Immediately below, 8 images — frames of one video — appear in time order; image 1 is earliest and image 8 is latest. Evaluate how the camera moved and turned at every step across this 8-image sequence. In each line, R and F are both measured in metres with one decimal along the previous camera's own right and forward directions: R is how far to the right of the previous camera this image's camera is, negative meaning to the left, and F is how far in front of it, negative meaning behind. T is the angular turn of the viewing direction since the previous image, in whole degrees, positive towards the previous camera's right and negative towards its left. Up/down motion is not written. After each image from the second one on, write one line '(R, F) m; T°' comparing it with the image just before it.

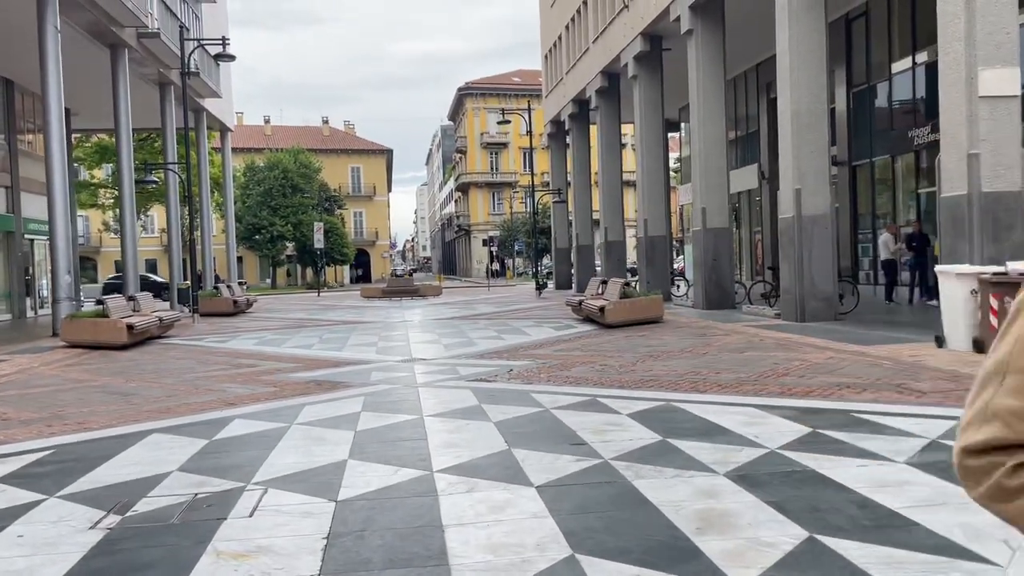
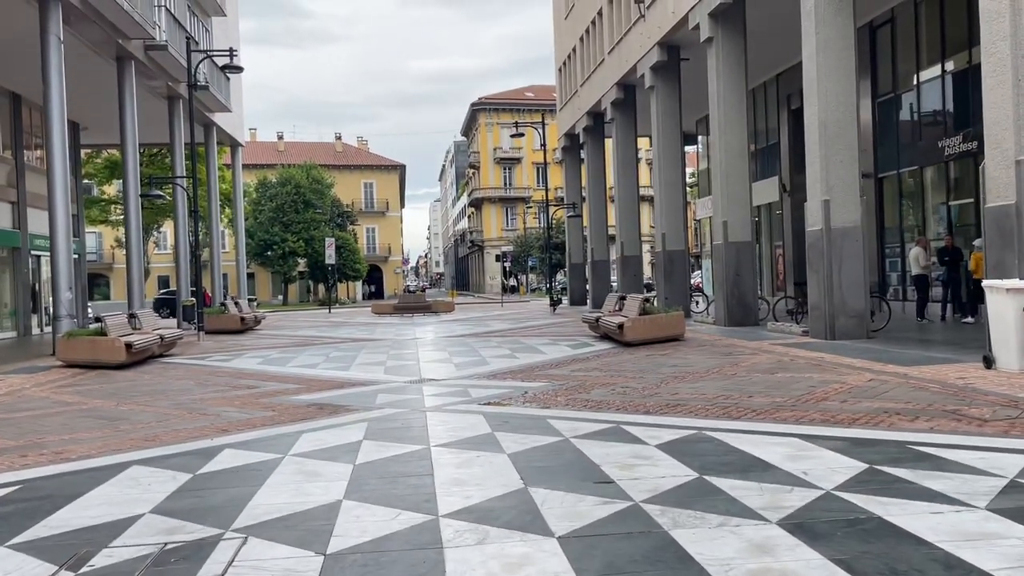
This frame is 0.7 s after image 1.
(0.0, +0.7) m; -1°
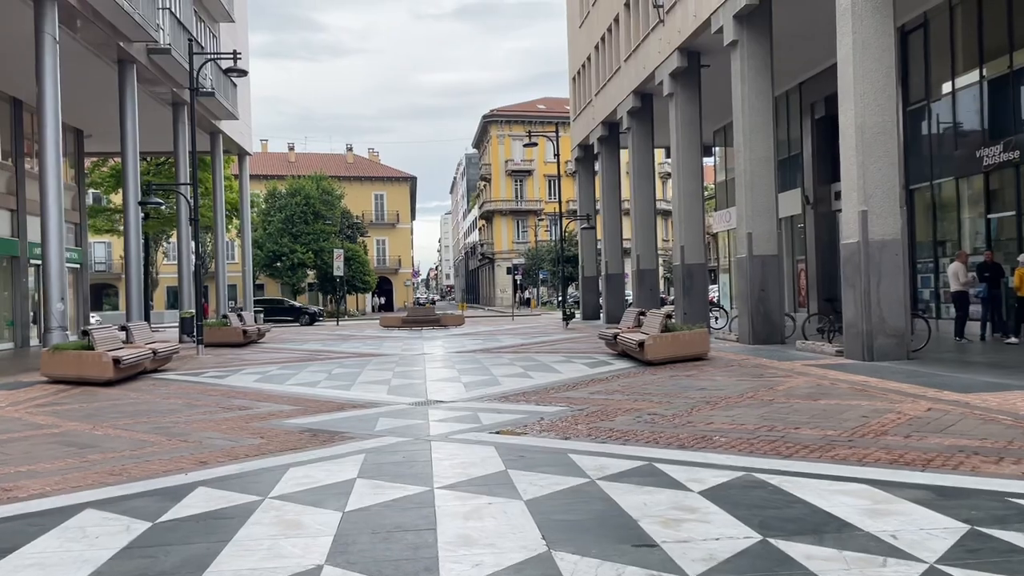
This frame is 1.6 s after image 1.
(-0.1, +0.9) m; -1°
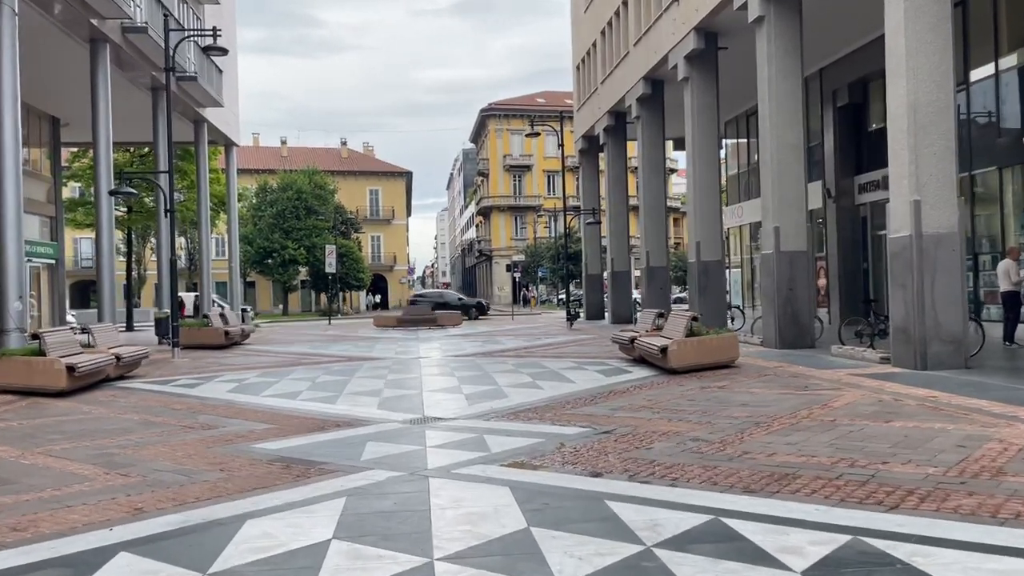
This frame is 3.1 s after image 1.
(-0.2, +1.6) m; 0°
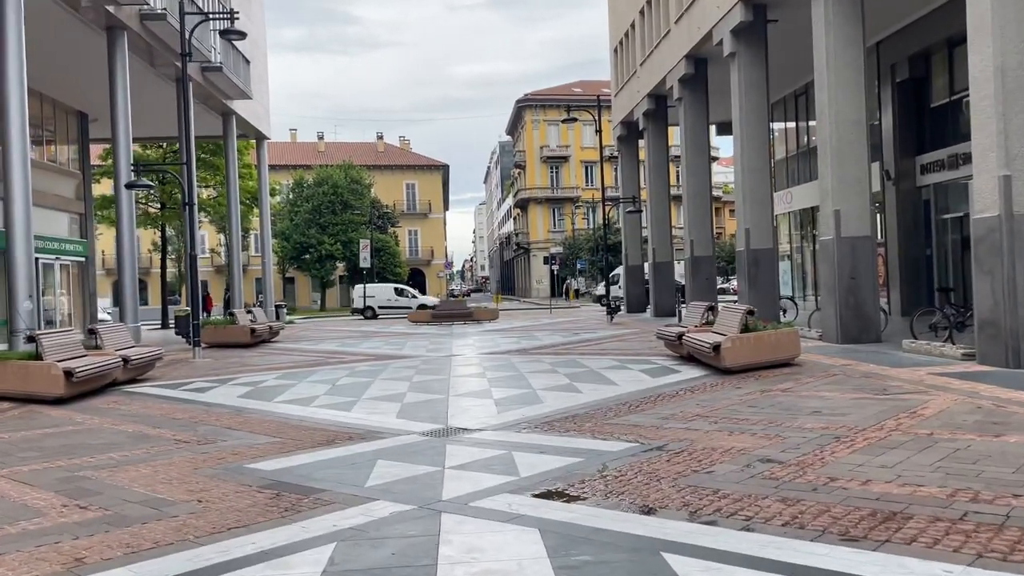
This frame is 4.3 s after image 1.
(+0.1, +1.2) m; -3°
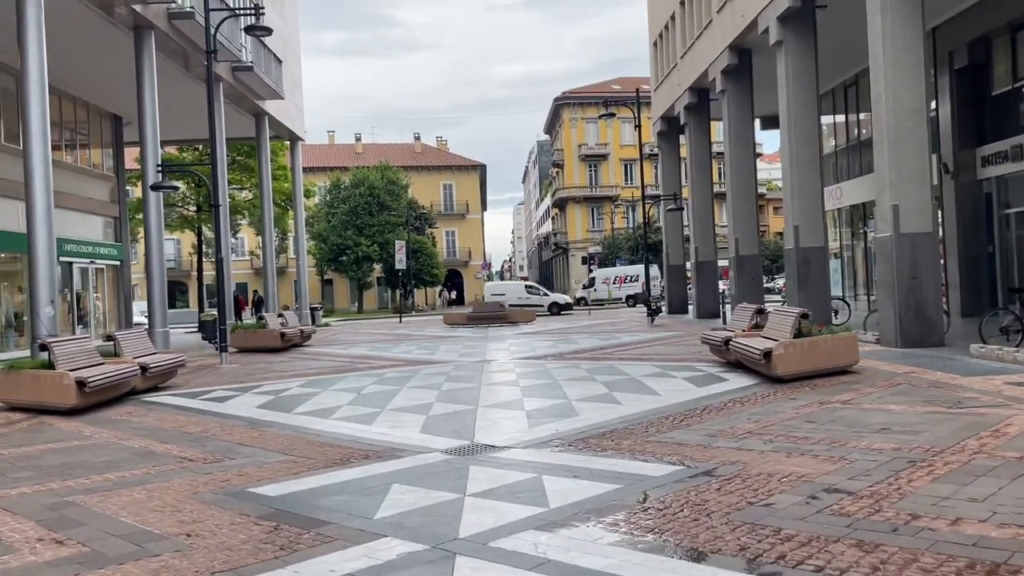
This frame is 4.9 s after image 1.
(+0.1, +0.7) m; -3°
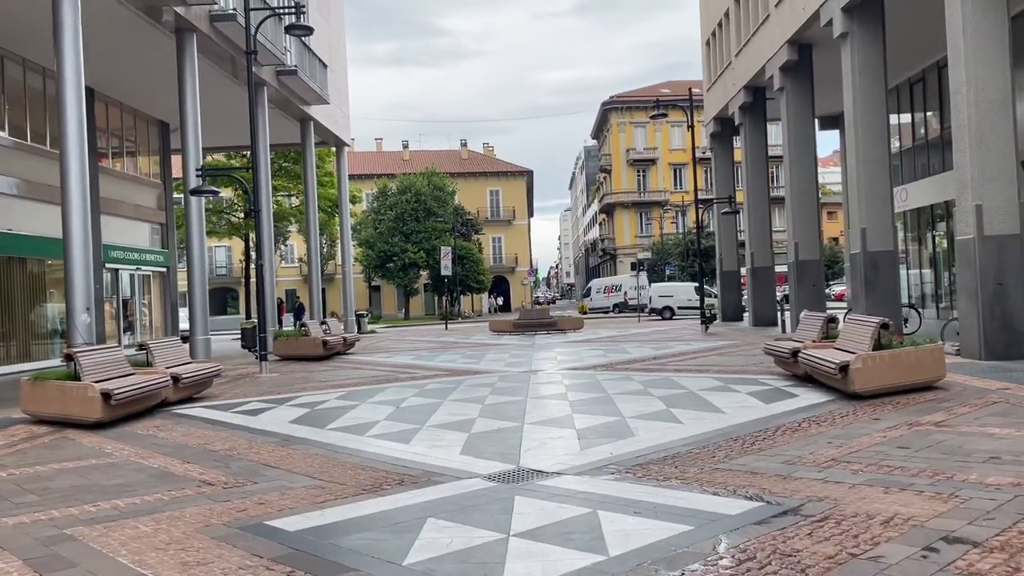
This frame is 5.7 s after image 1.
(0.0, +0.8) m; -3°
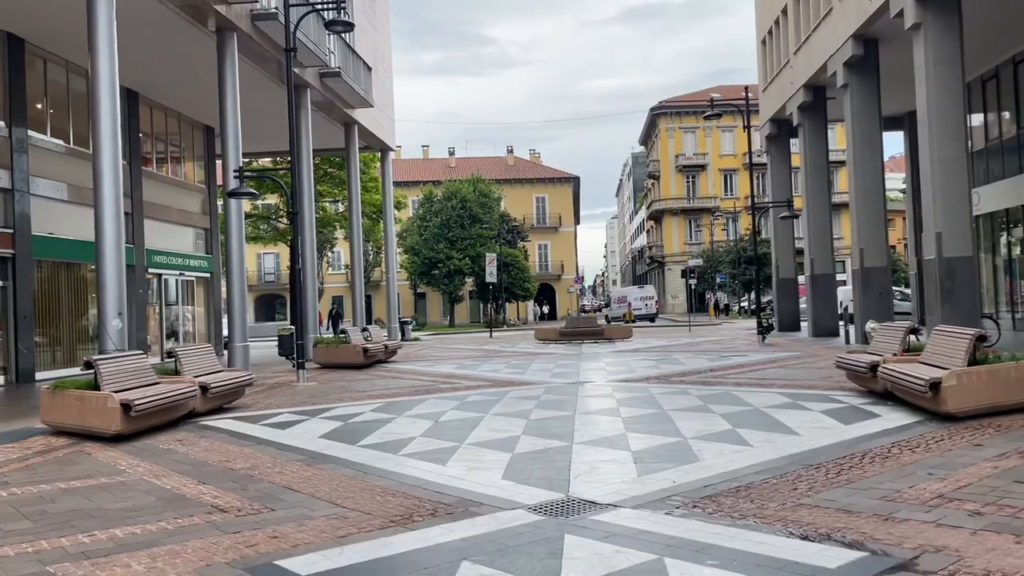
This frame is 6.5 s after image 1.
(0.0, +0.8) m; -3°
